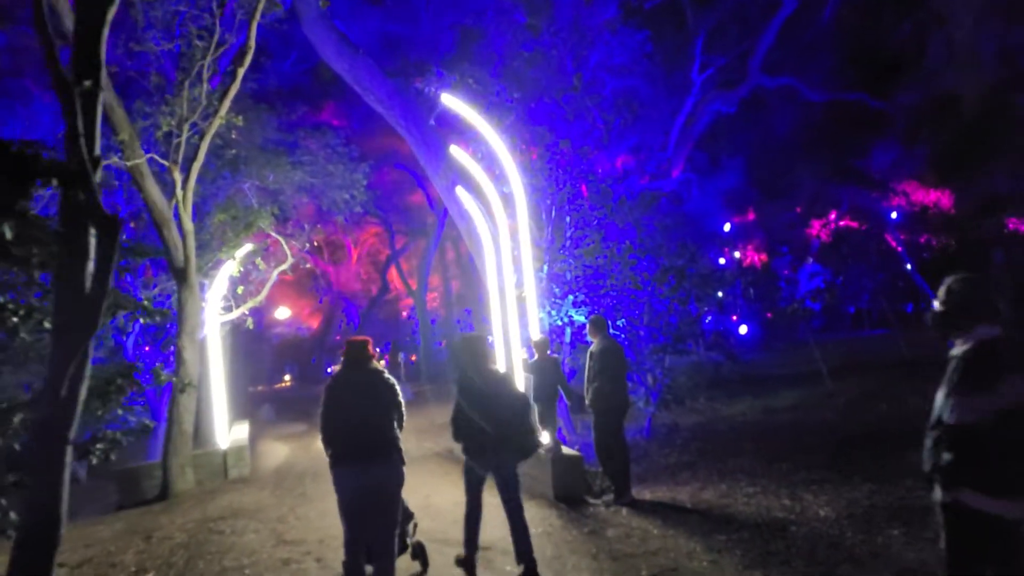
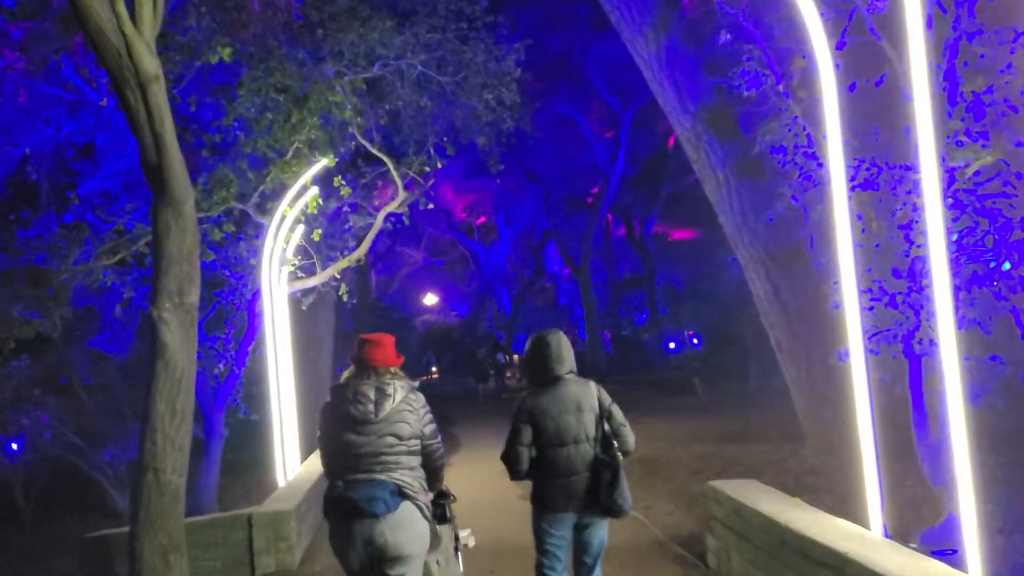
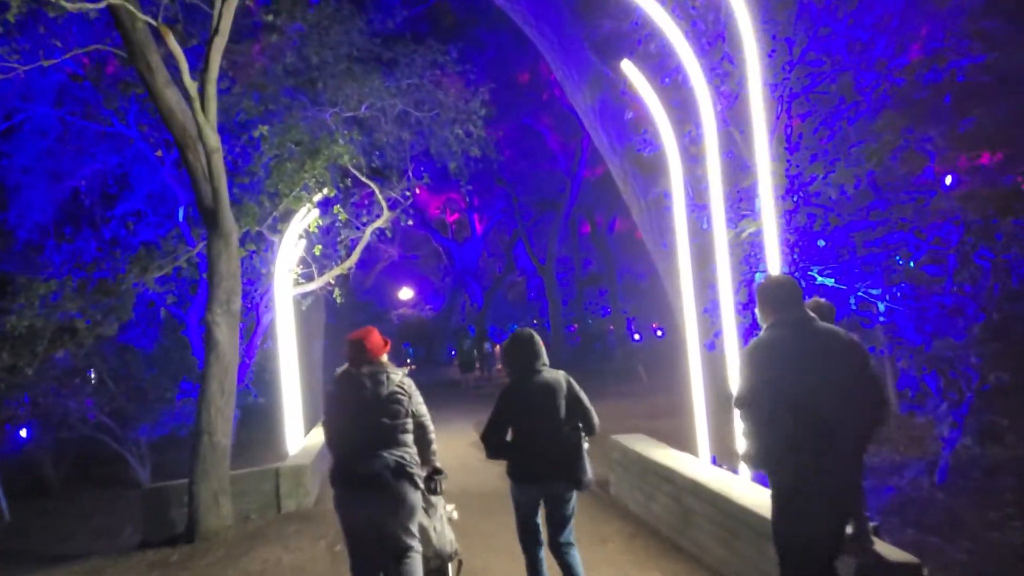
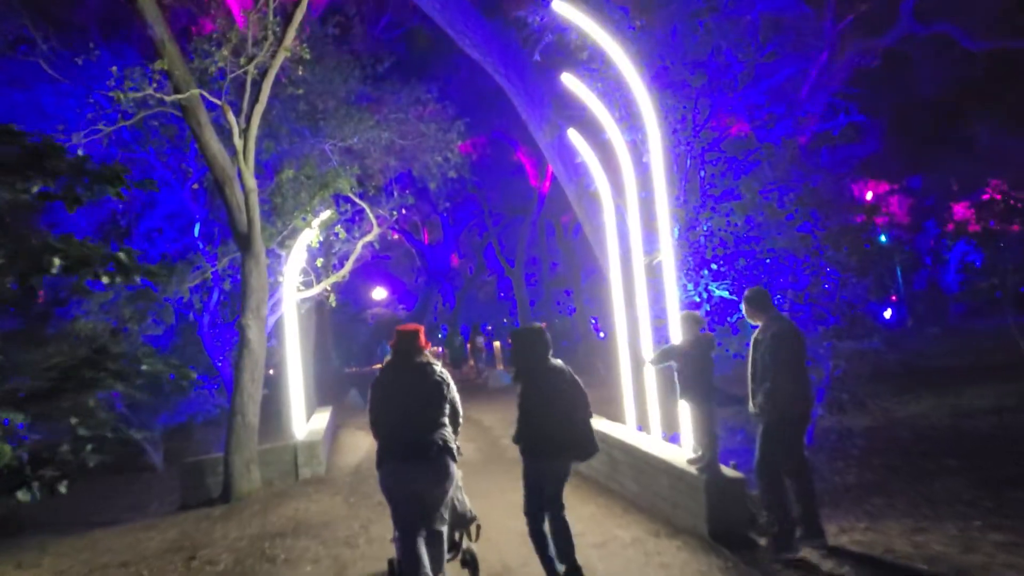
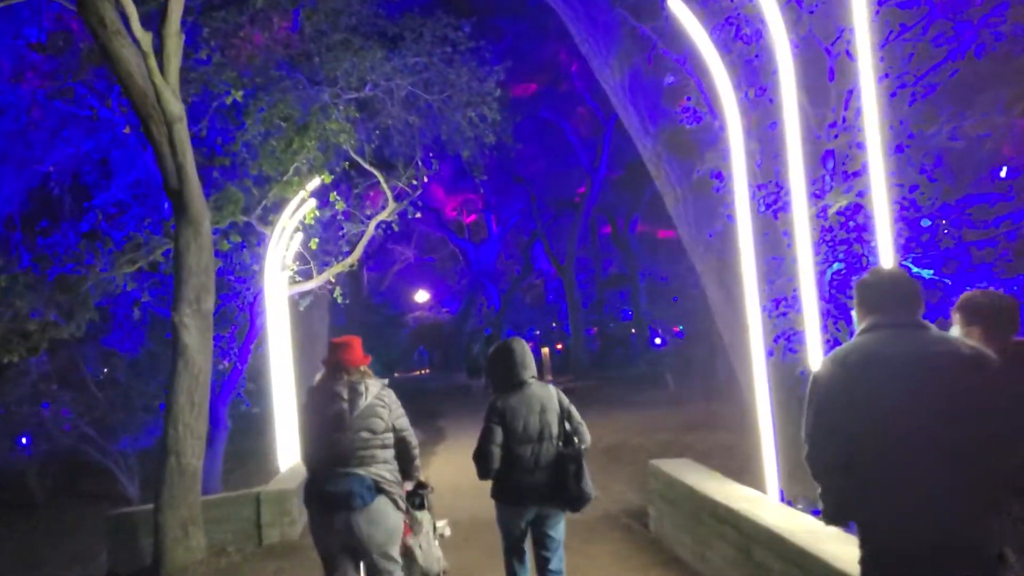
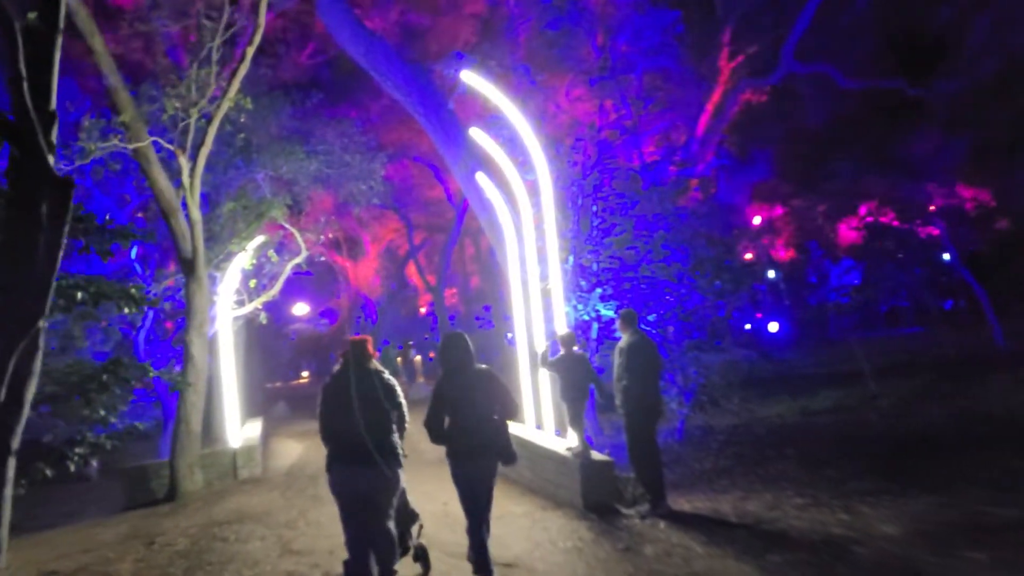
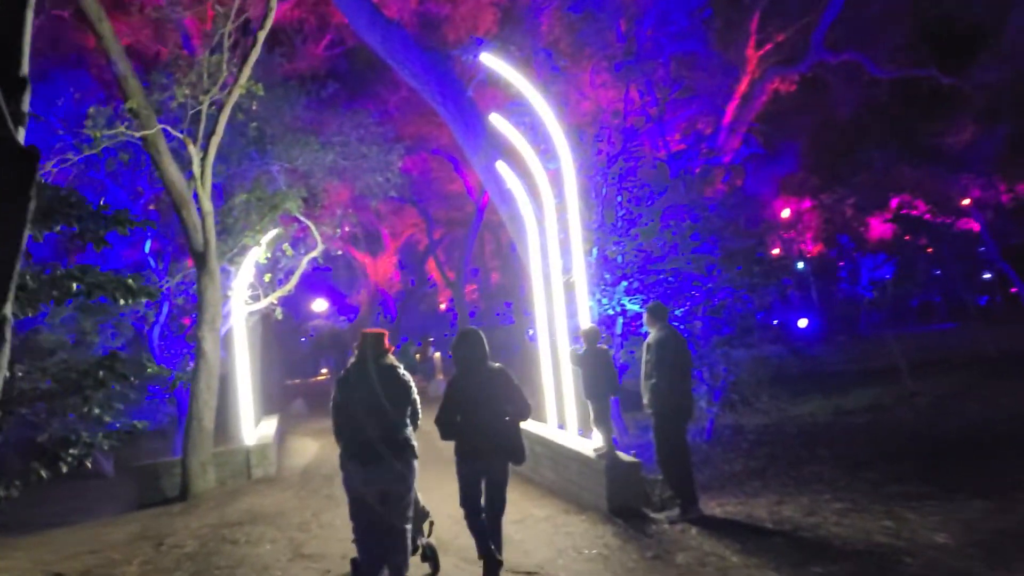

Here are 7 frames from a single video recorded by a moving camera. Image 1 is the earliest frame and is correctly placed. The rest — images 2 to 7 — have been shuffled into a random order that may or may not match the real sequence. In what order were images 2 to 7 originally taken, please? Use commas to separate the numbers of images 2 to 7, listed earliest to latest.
6, 7, 4, 3, 5, 2
